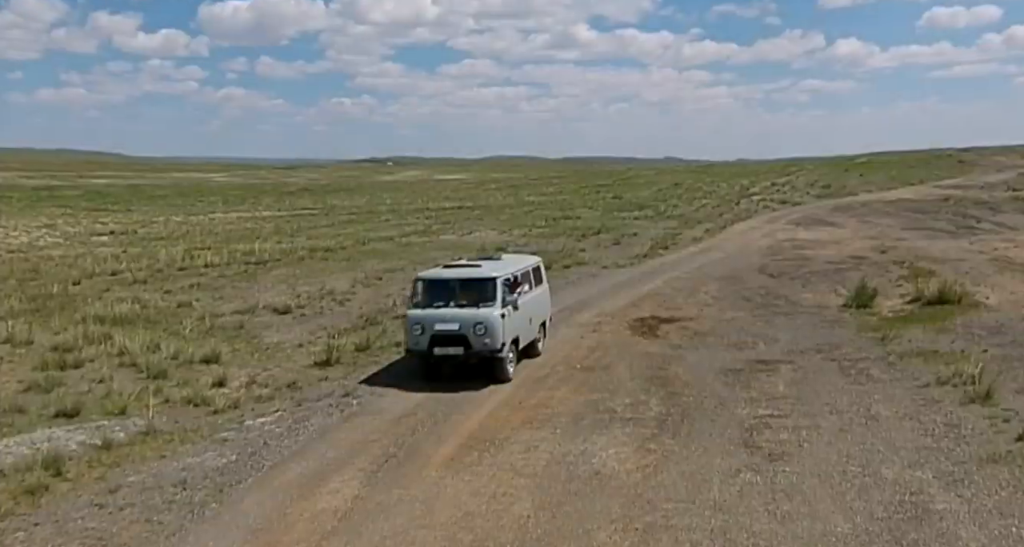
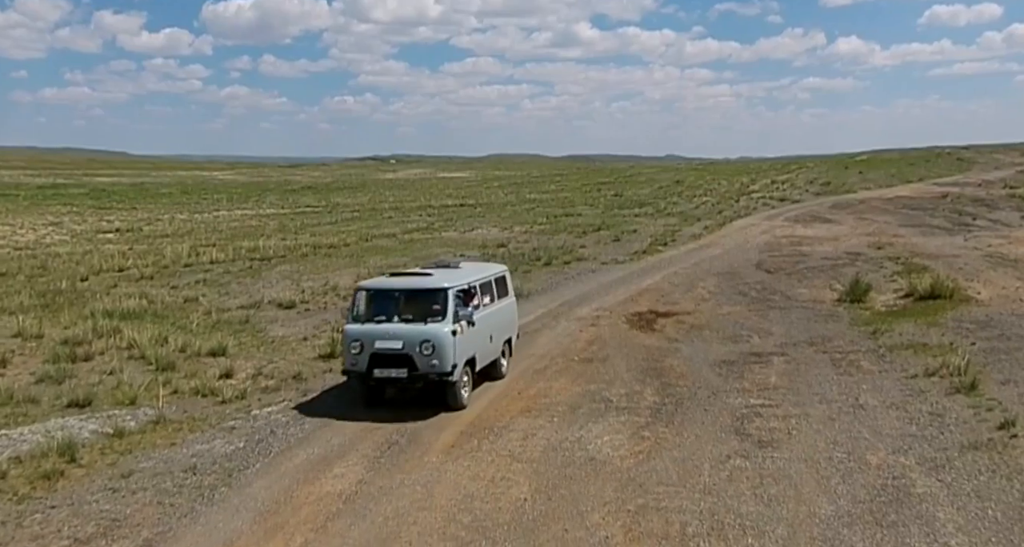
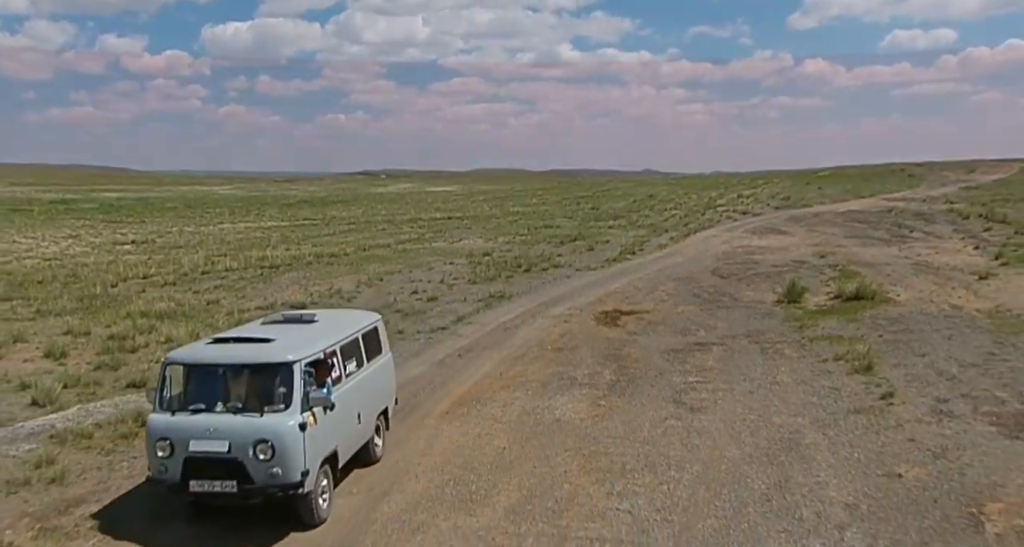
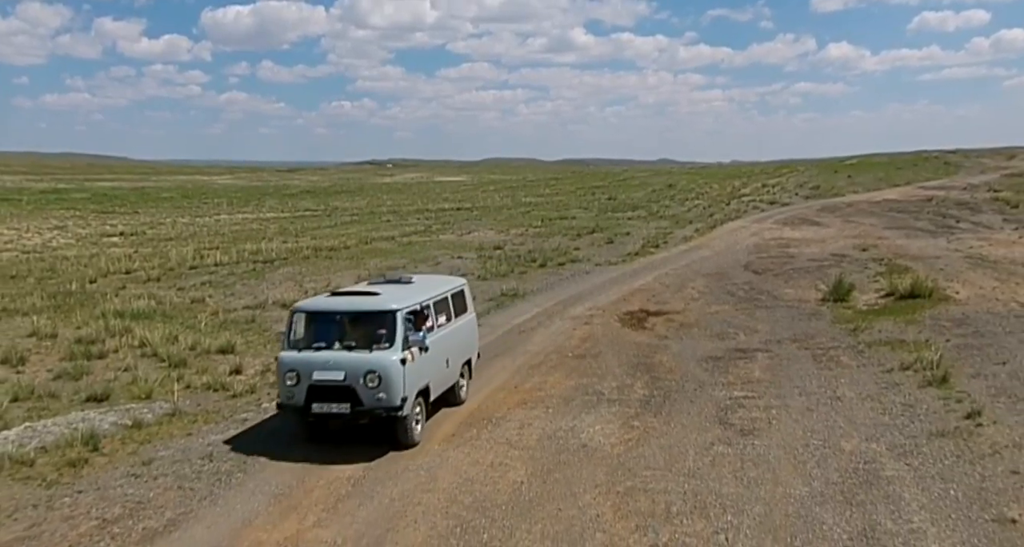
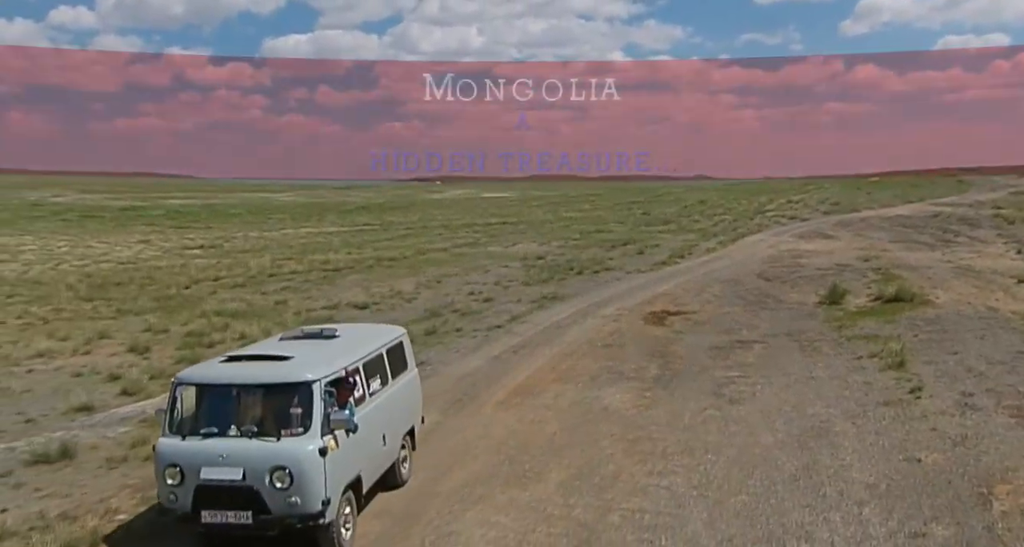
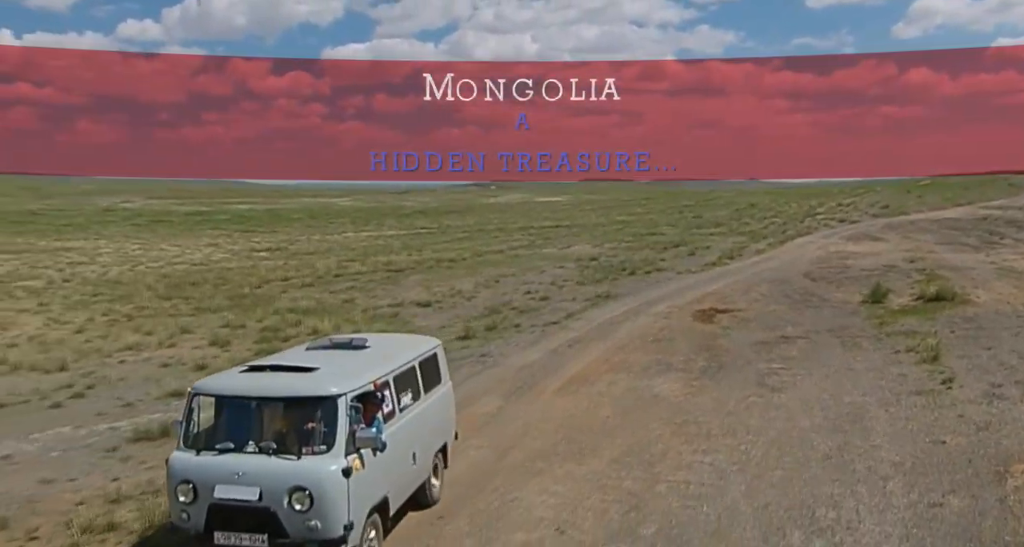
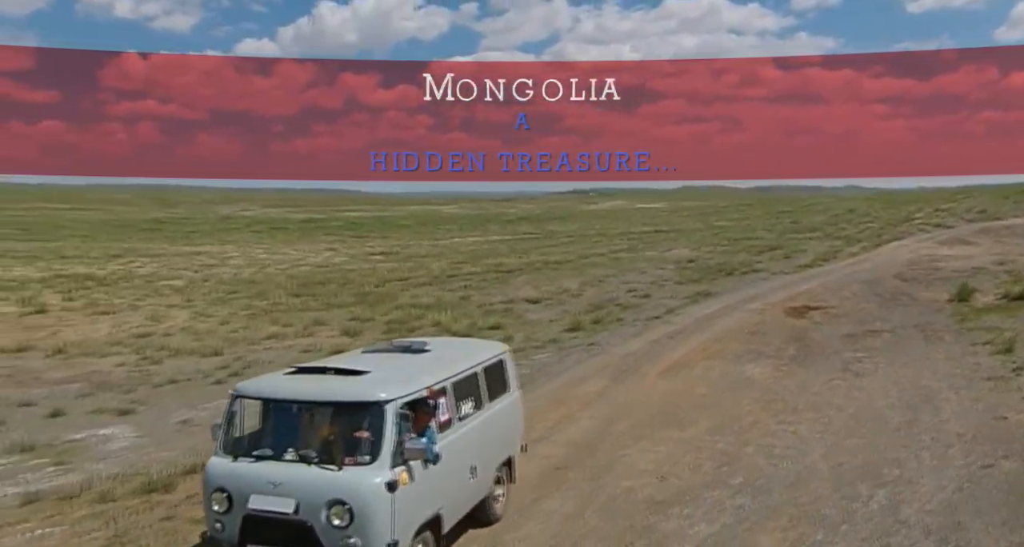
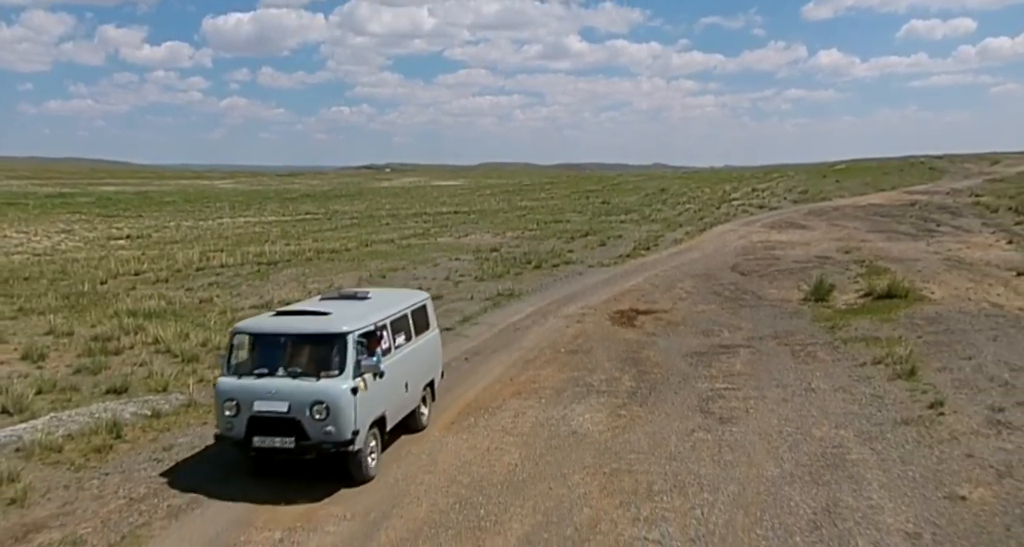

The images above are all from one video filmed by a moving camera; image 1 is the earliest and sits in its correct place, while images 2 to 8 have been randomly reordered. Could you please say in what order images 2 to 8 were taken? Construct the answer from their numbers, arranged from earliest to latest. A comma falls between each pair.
2, 4, 8, 3, 5, 6, 7
